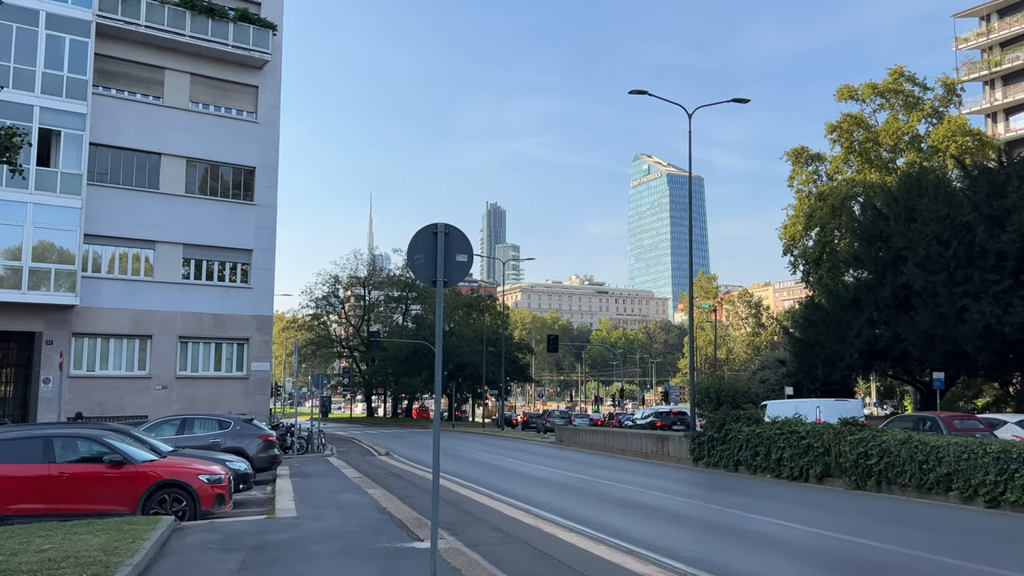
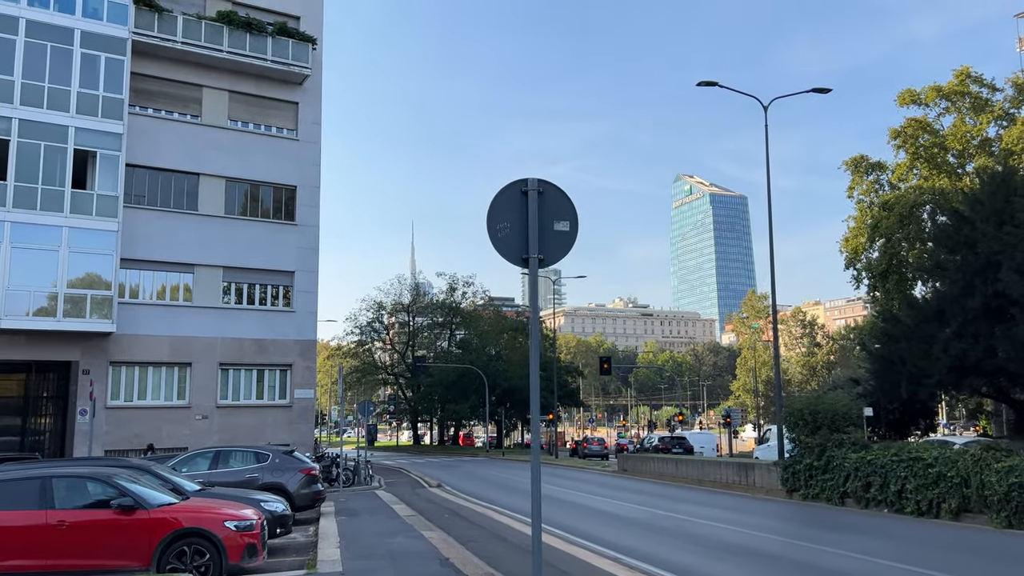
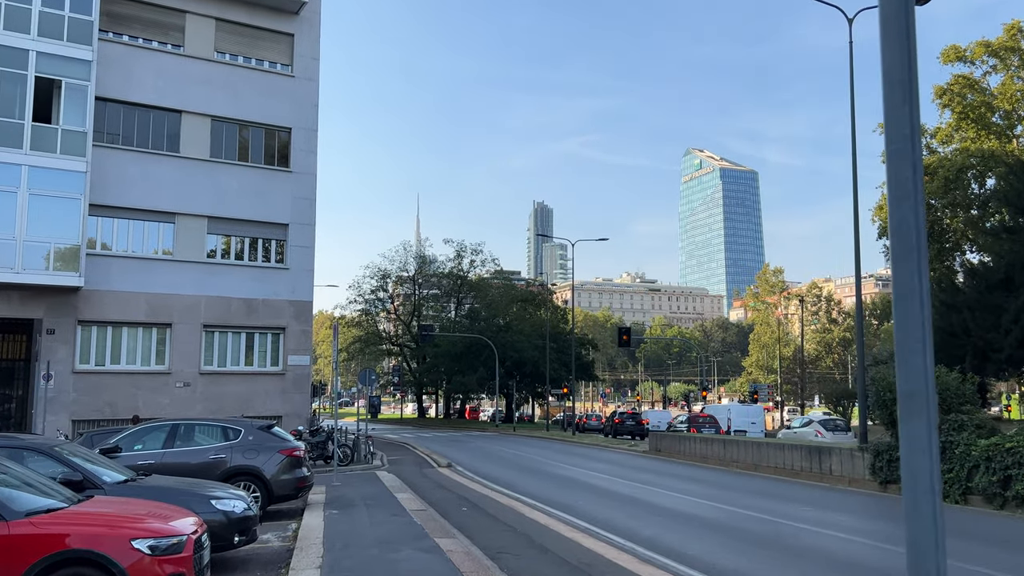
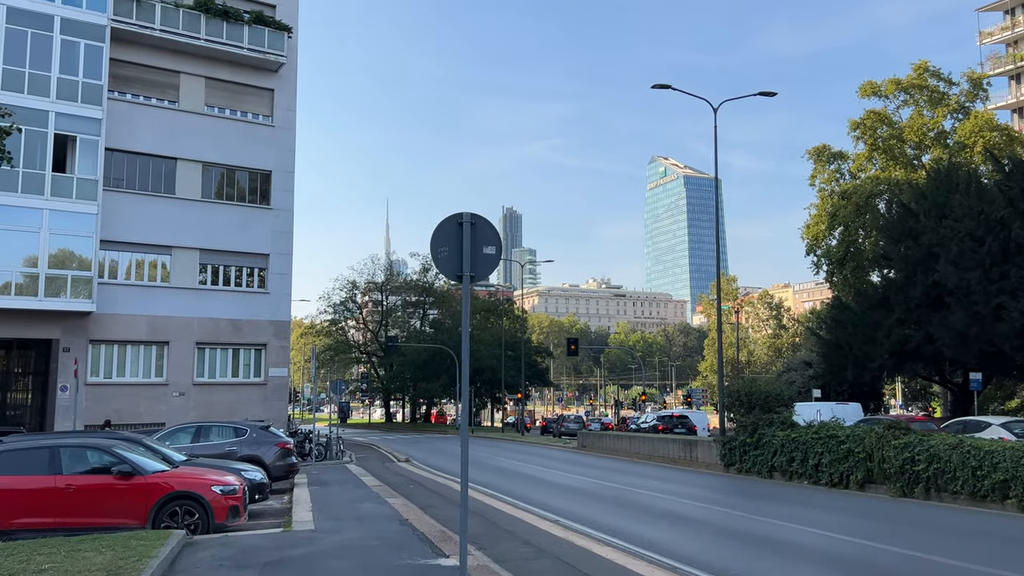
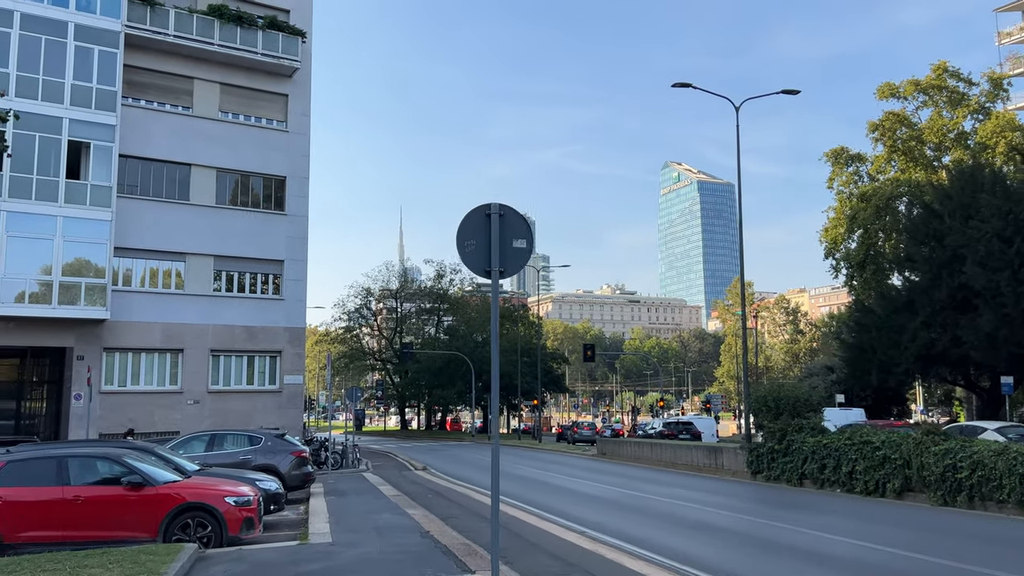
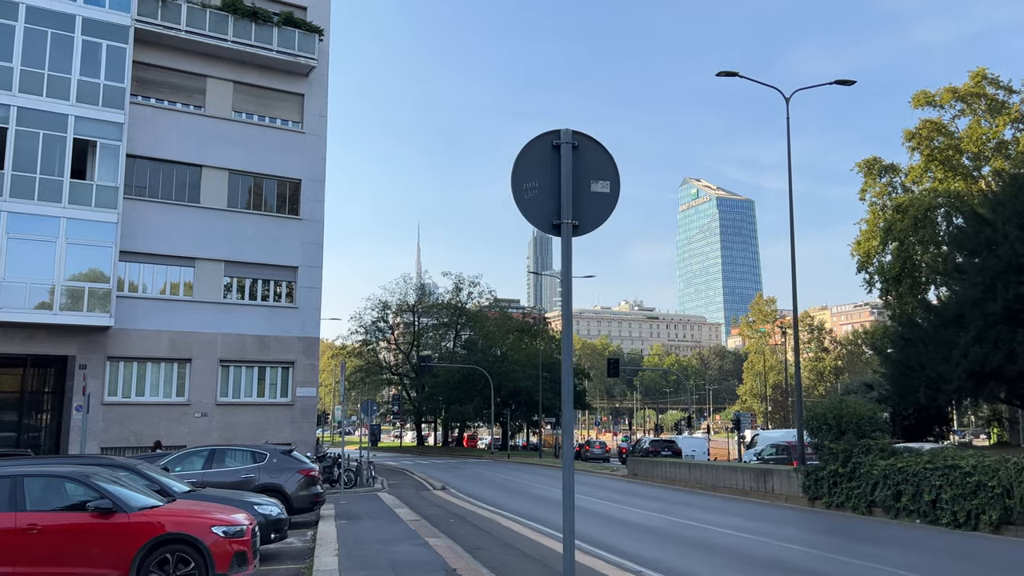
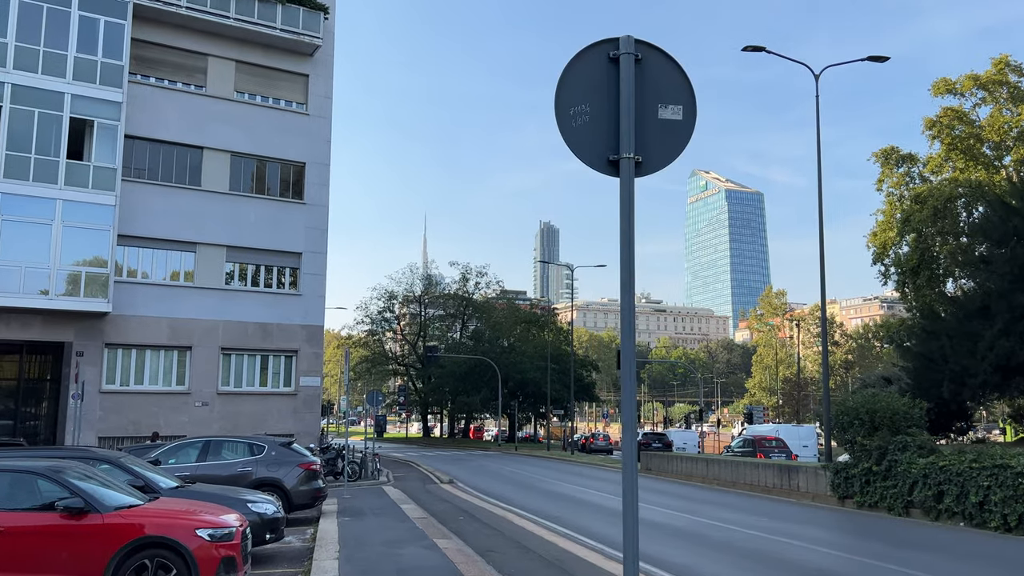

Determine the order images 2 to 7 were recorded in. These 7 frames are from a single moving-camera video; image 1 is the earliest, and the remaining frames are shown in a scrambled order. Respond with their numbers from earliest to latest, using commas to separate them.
4, 5, 2, 6, 7, 3
